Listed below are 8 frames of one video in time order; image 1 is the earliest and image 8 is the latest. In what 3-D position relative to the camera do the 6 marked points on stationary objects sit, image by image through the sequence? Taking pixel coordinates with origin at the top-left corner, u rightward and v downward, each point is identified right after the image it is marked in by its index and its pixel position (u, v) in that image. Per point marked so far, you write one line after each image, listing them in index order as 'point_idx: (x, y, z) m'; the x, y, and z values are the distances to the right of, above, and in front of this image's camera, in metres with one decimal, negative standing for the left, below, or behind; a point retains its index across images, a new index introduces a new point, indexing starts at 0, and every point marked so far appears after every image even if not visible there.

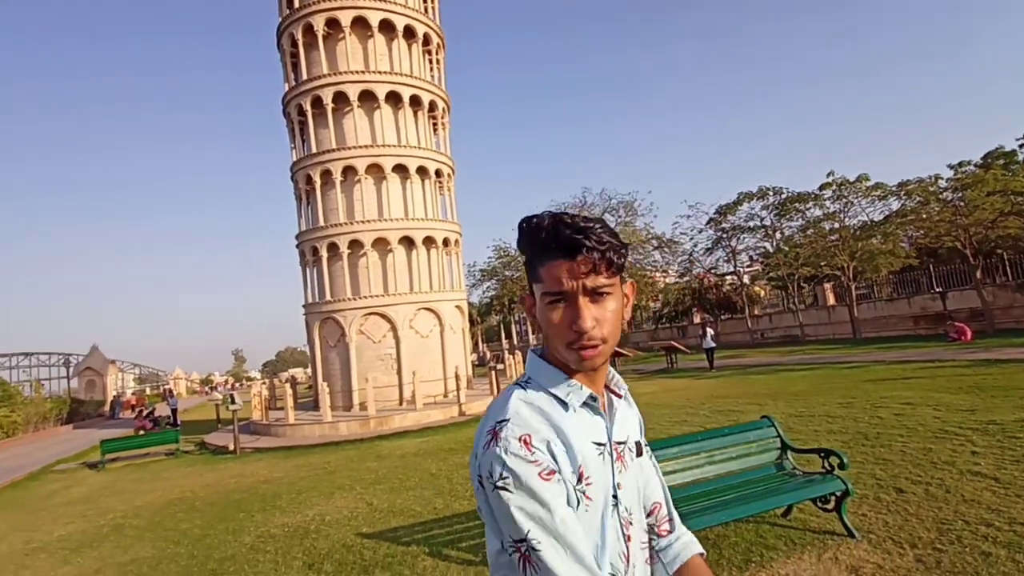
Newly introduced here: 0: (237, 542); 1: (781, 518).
0: (-3.5, -3.2, +7.4) m
1: (+2.6, -2.2, +5.6) m
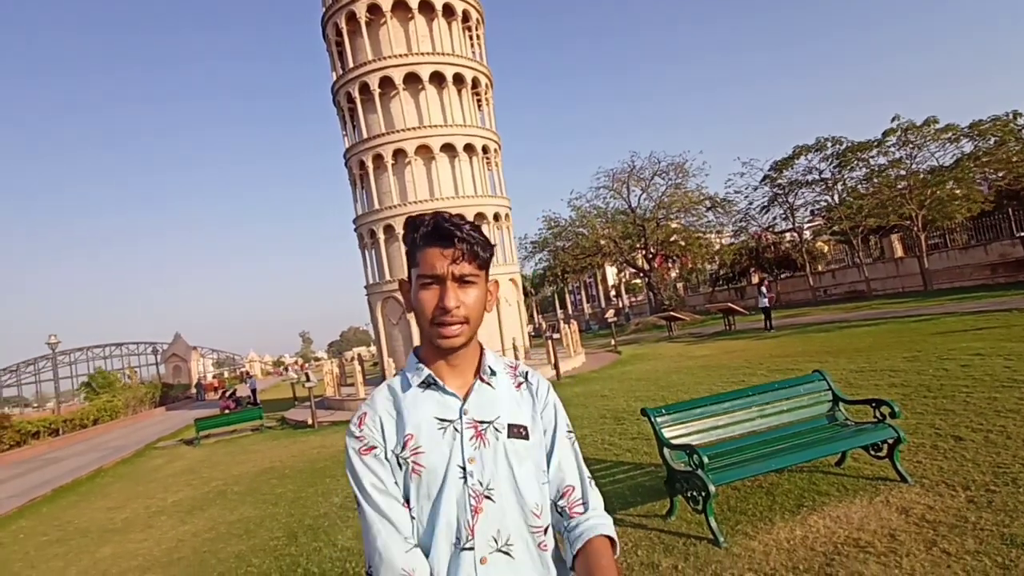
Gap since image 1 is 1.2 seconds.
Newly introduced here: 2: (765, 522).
0: (-2.6, -3.0, +8.2) m
1: (+3.2, -1.8, +5.8) m
2: (+2.1, -2.0, +4.8) m
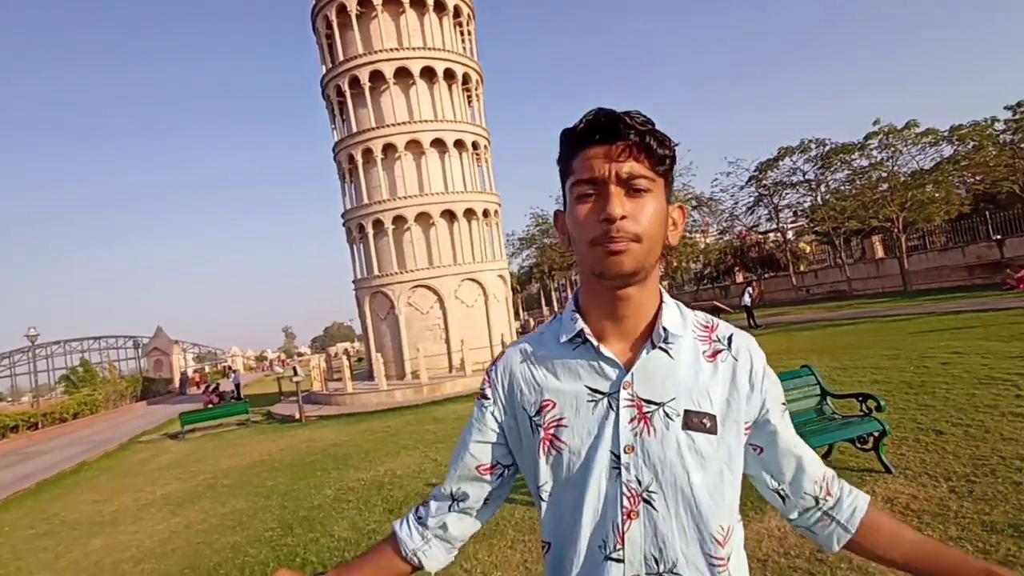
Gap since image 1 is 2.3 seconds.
0: (-2.7, -2.9, +8.2) m
1: (+3.2, -1.8, +6.0) m
2: (+2.1, -1.9, +5.0) m
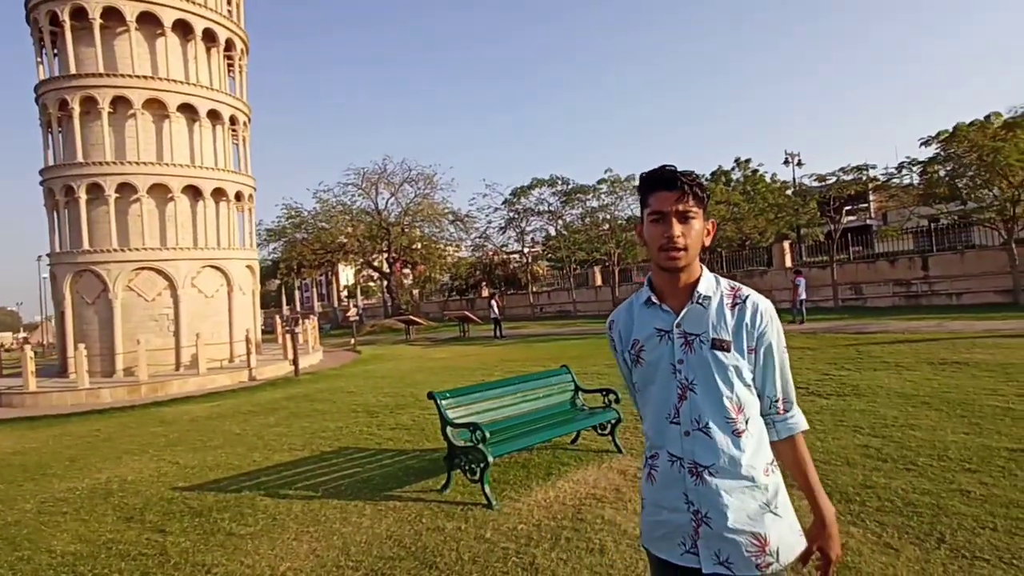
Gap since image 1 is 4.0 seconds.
0: (-5.7, -2.5, +6.6) m
1: (+0.7, -1.9, +7.1) m
2: (+0.1, -2.0, +5.7) m
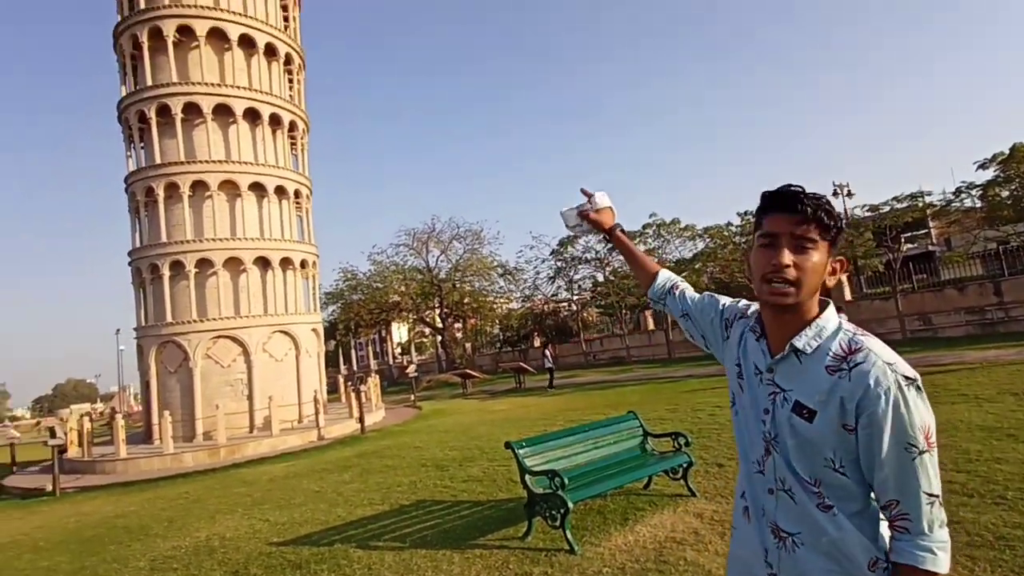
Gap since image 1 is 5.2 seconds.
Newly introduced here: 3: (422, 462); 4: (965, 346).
0: (-4.7, -3.5, +7.2) m
1: (+1.6, -2.5, +7.2) m
2: (+0.9, -2.5, +5.9) m
3: (-1.9, -3.7, +12.4) m
4: (+14.8, -1.9, +18.9) m
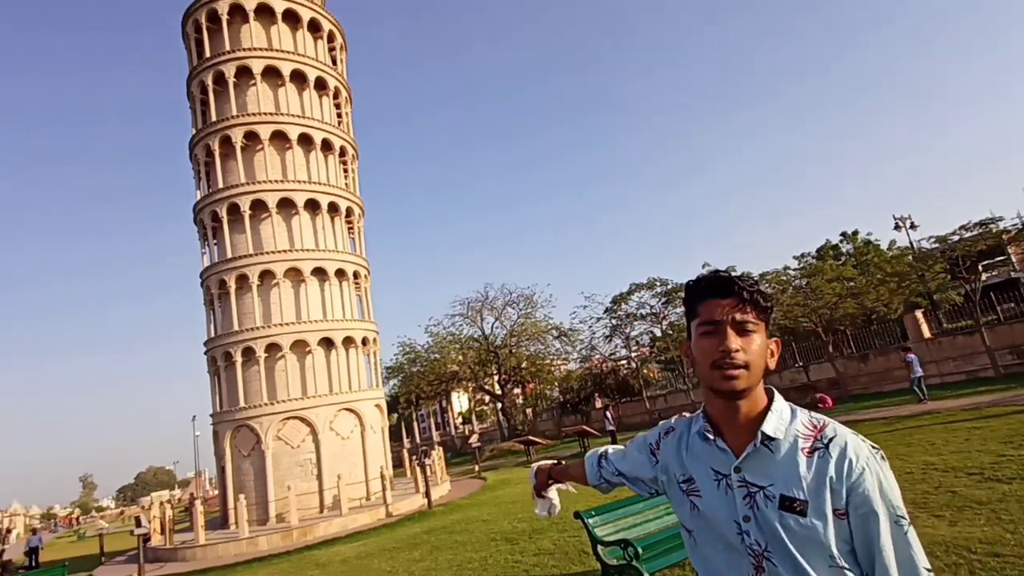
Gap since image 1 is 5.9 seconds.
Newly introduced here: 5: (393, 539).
0: (-3.7, -4.6, +7.3) m
1: (+2.5, -3.2, +6.8) m
2: (+1.7, -3.1, +5.6) m
3: (-0.4, -5.2, +12.2) m
4: (+16.7, -2.7, +17.3) m
5: (-3.0, -6.4, +14.7) m
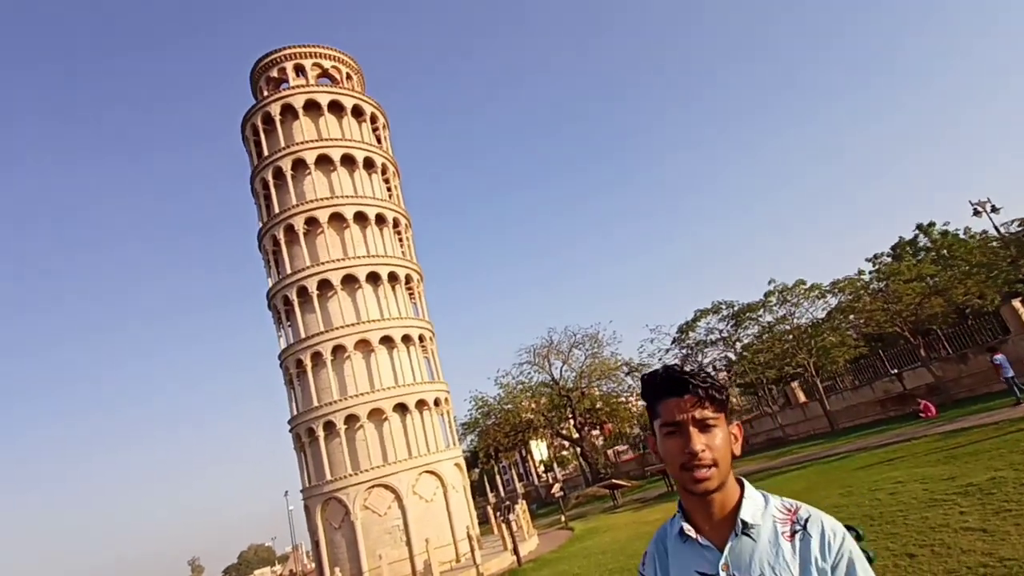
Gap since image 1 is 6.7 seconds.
0: (-2.4, -5.8, +7.5) m
1: (+3.5, -3.5, +6.5) m
2: (+2.5, -3.4, +5.4) m
3: (+1.5, -6.3, +11.9) m
4: (+18.6, -1.8, +15.5) m
5: (-0.7, -7.9, +14.6) m
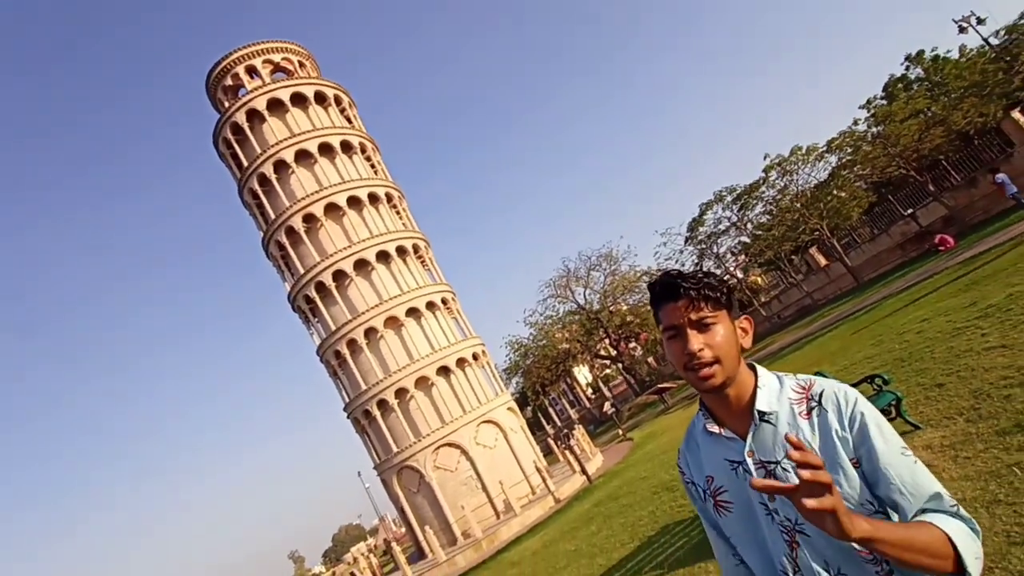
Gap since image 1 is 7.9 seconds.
0: (-0.8, -5.5, +8.6) m
1: (+4.4, -1.9, +7.1) m
2: (+3.4, -2.2, +6.1) m
3: (+3.1, -4.5, +12.9) m
4: (+18.6, +4.5, +15.4) m
5: (+1.5, -6.4, +15.8) m
